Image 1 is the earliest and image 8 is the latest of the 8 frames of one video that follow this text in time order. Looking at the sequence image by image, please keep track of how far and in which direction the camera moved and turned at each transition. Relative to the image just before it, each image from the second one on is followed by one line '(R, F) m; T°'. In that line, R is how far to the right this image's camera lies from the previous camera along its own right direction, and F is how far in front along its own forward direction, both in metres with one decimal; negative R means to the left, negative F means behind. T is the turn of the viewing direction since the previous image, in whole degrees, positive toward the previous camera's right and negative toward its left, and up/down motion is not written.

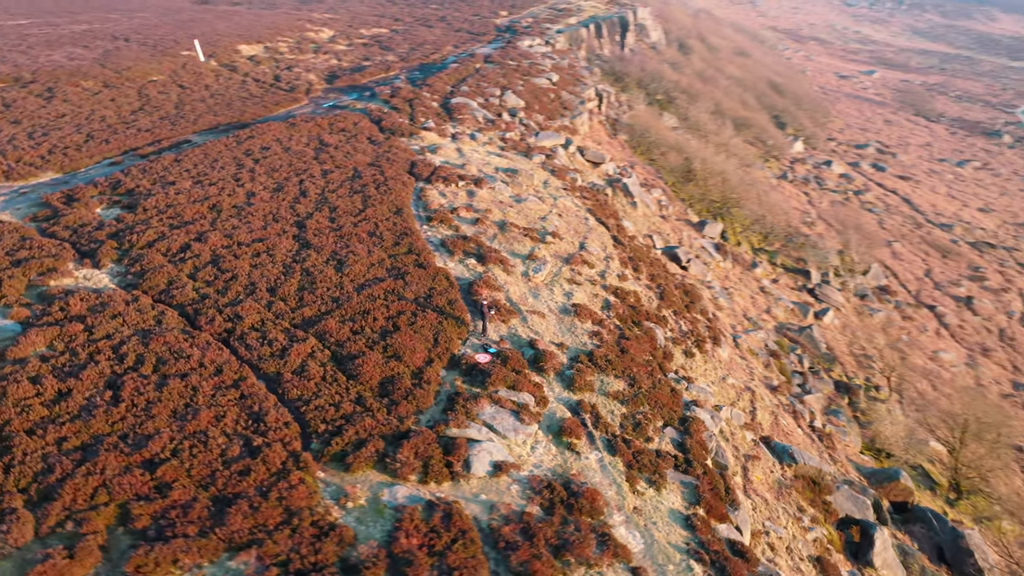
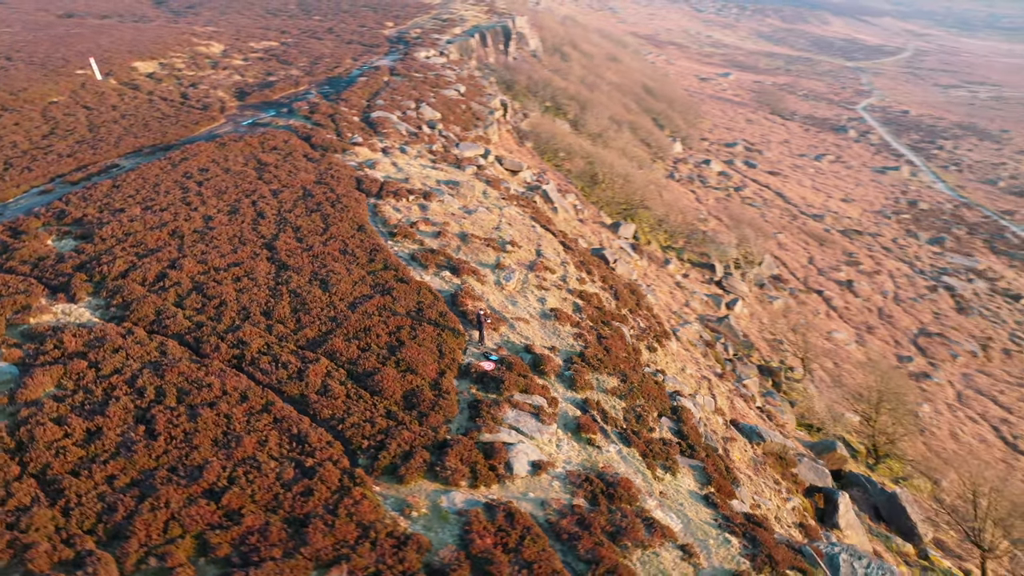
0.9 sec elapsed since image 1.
(-2.0, -0.5) m; +9°
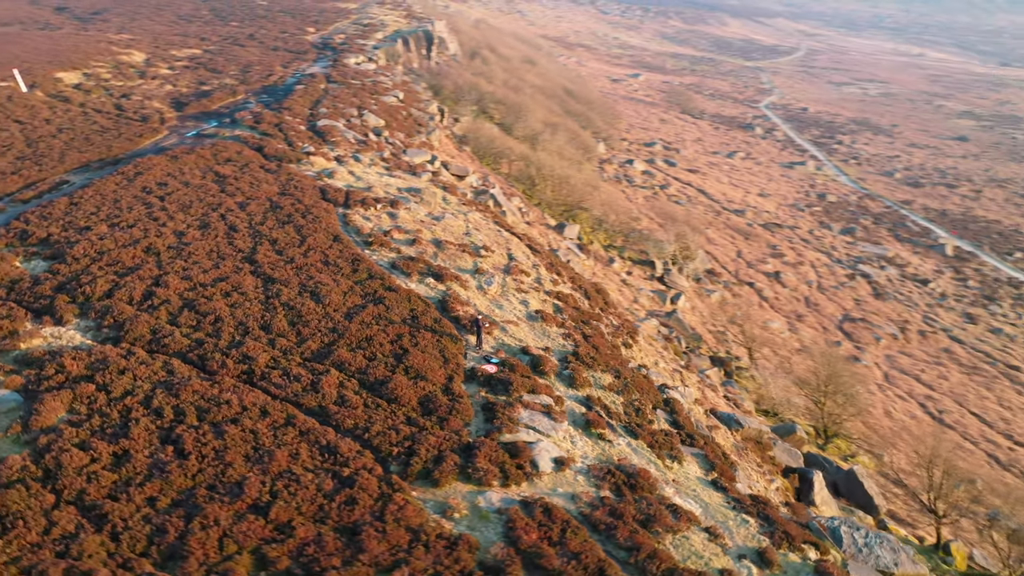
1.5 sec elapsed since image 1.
(-1.4, -0.3) m; +6°
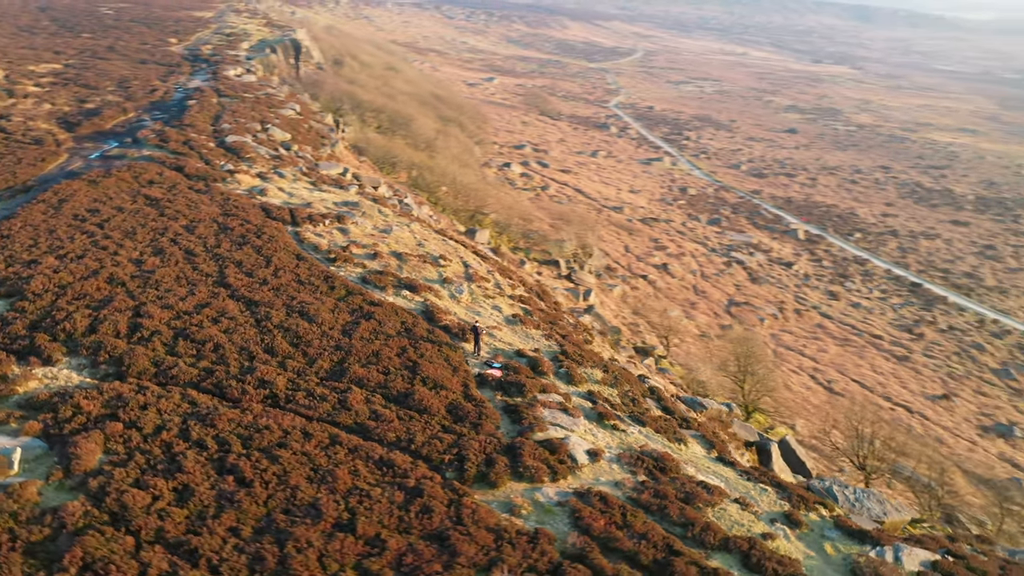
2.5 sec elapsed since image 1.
(-2.4, -0.4) m; +10°
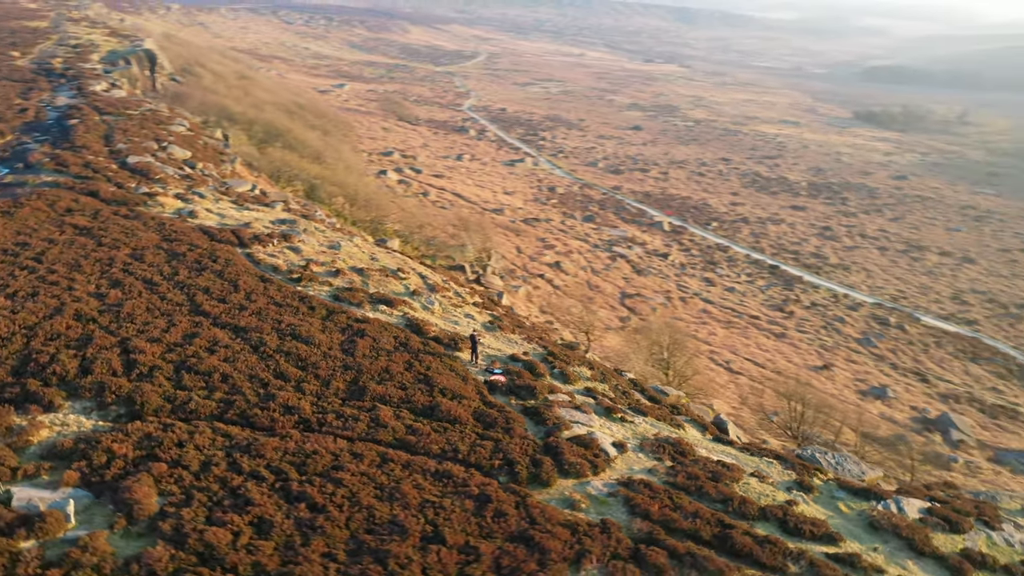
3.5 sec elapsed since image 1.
(-2.6, -0.3) m; +10°
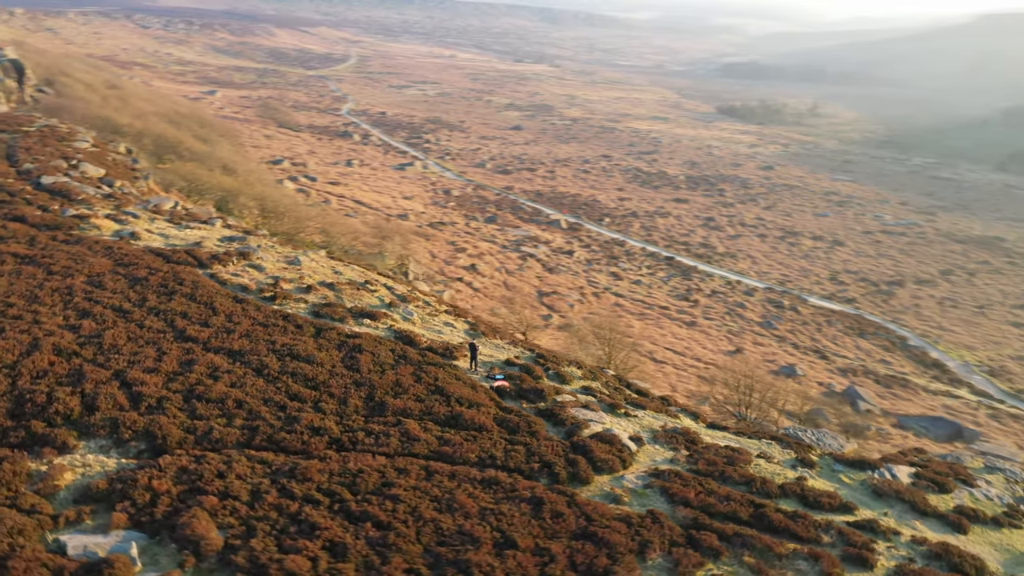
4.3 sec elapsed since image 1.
(-2.2, -0.2) m; +8°
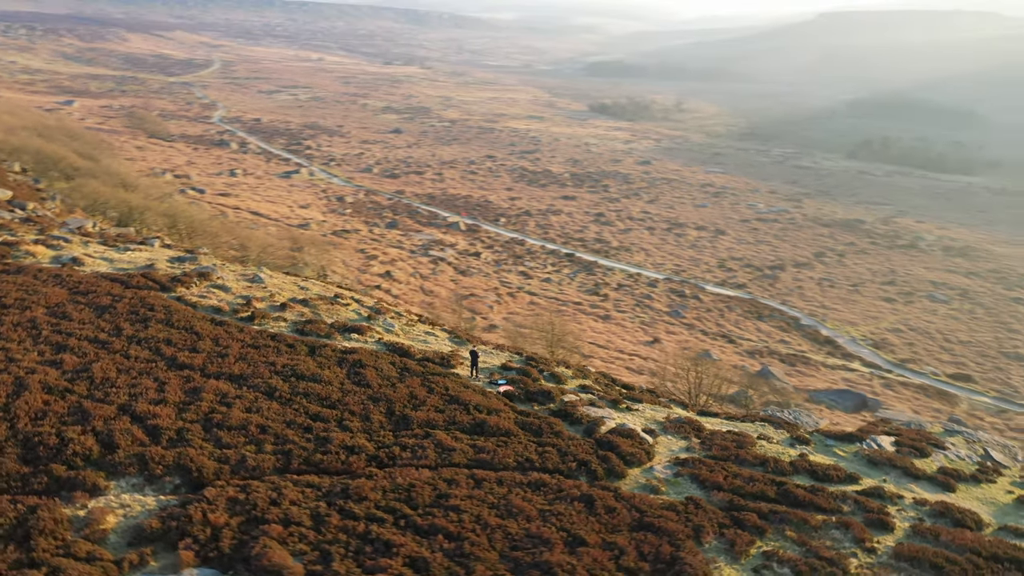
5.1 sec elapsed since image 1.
(-2.2, -0.1) m; +9°
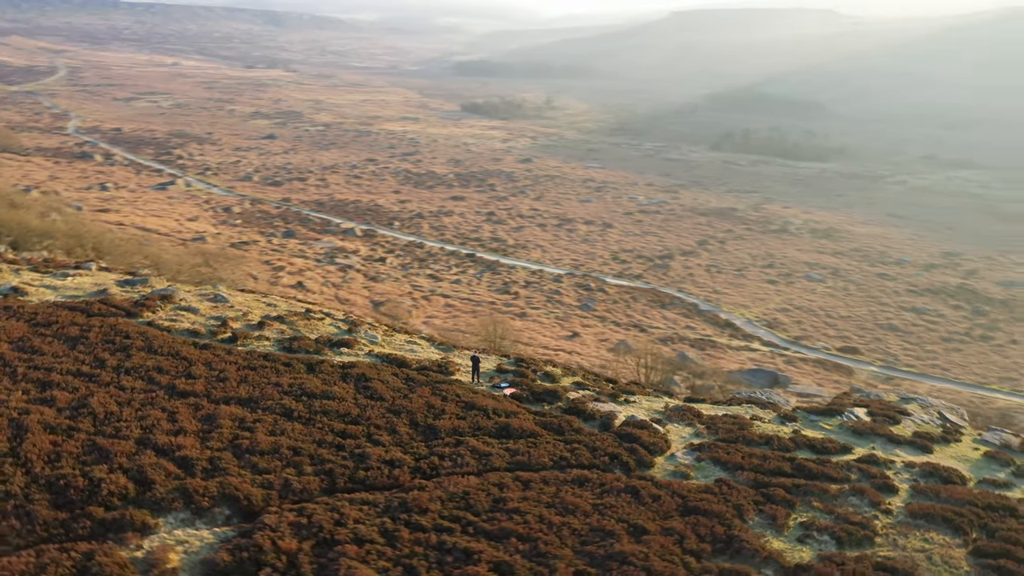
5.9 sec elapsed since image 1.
(-2.3, -0.1) m; +9°
